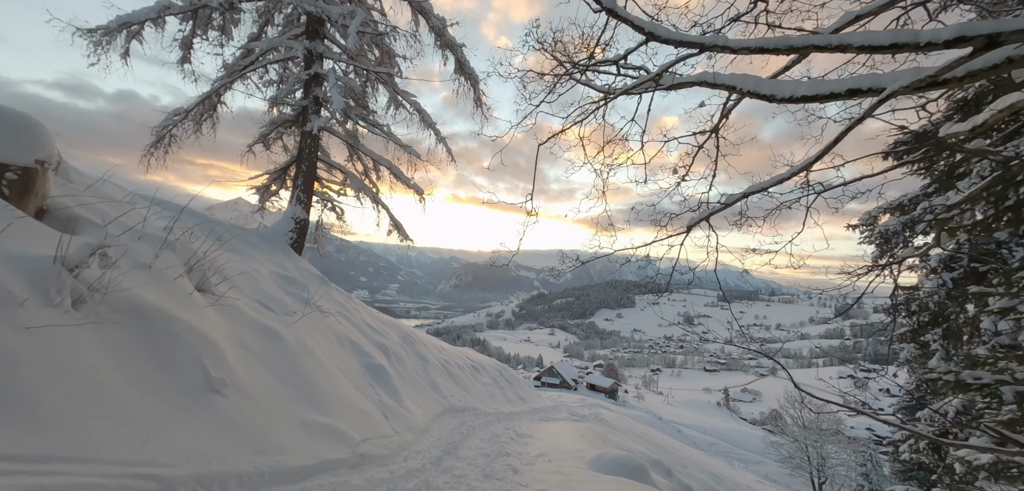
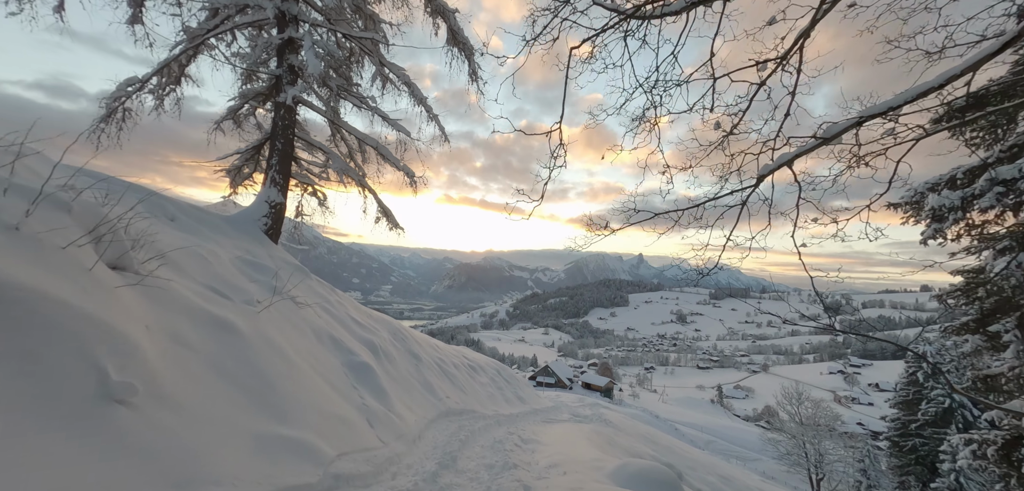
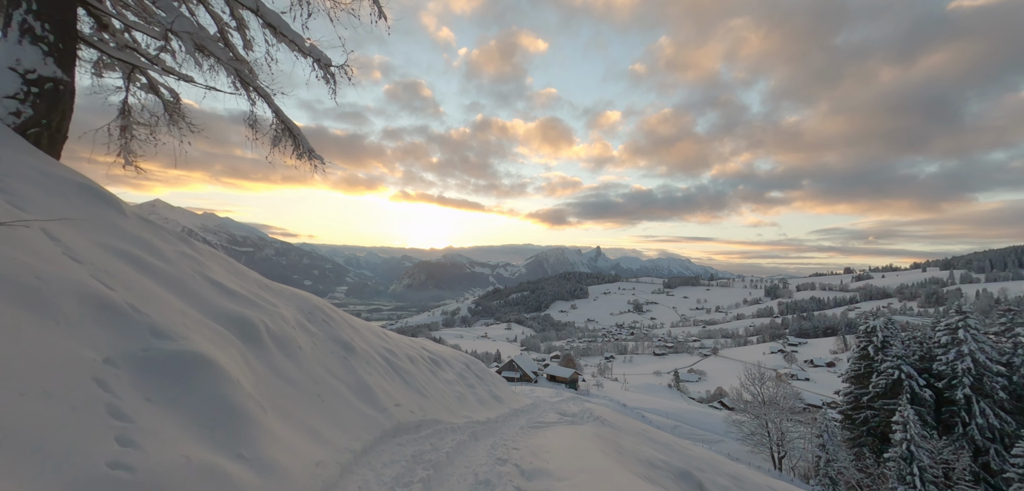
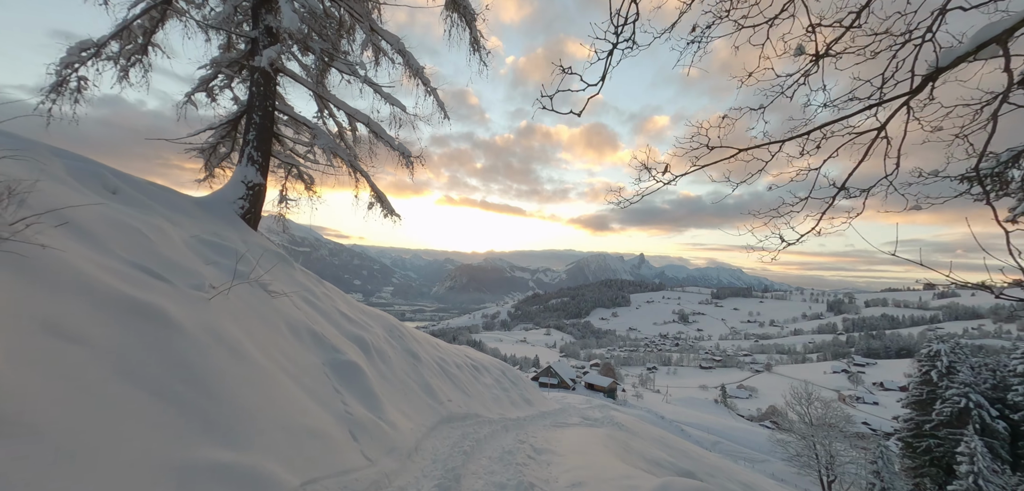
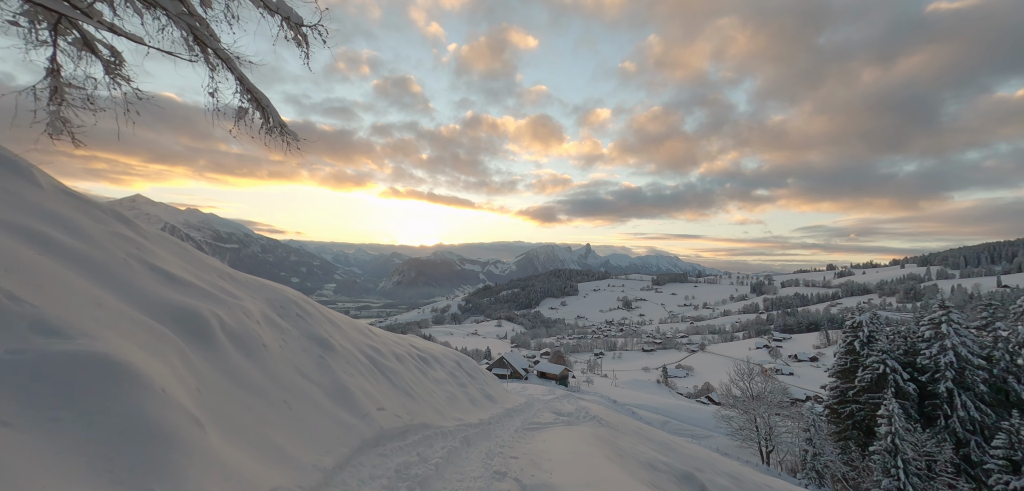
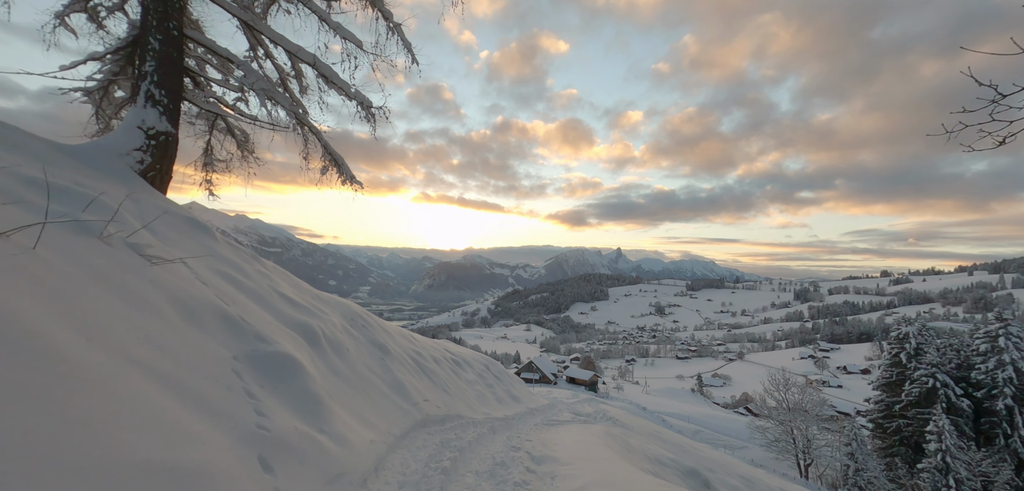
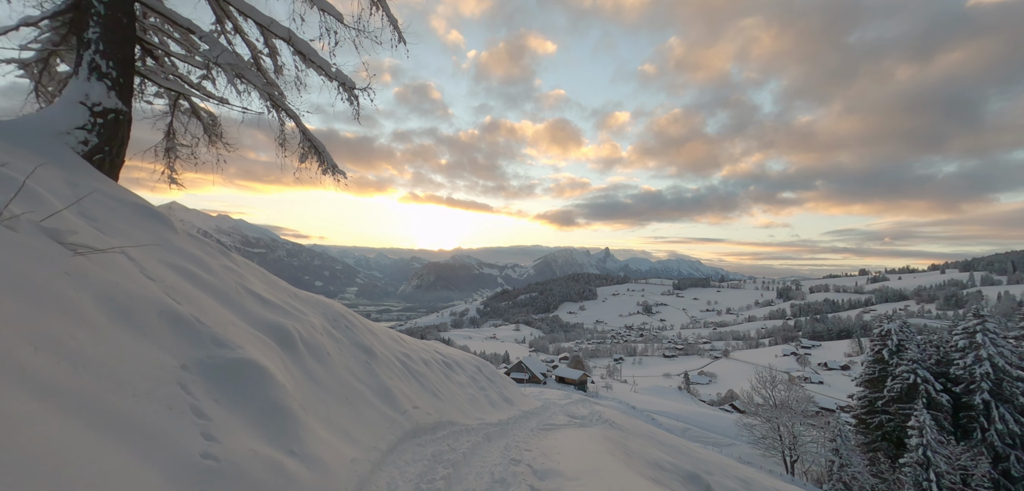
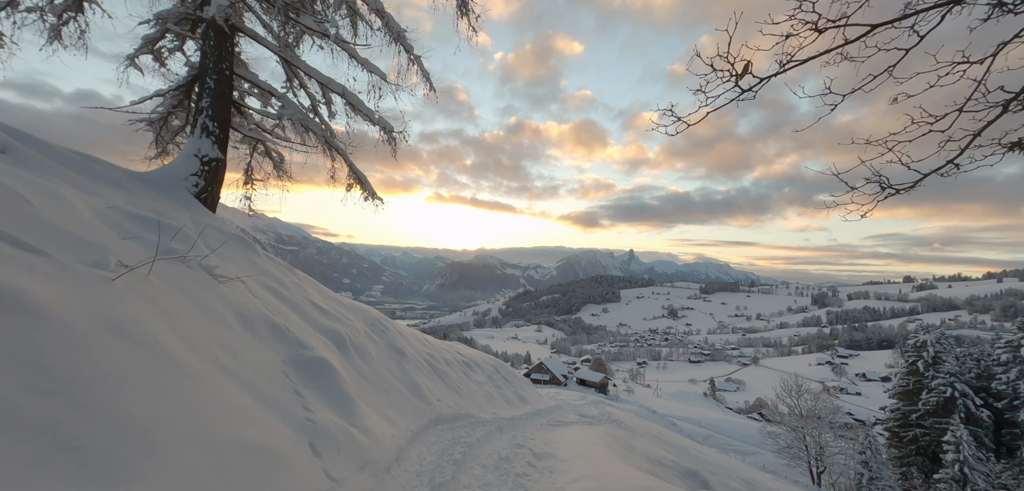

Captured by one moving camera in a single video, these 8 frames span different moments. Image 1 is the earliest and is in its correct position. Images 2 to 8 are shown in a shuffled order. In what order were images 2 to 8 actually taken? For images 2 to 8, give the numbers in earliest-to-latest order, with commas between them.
2, 4, 8, 6, 7, 3, 5
